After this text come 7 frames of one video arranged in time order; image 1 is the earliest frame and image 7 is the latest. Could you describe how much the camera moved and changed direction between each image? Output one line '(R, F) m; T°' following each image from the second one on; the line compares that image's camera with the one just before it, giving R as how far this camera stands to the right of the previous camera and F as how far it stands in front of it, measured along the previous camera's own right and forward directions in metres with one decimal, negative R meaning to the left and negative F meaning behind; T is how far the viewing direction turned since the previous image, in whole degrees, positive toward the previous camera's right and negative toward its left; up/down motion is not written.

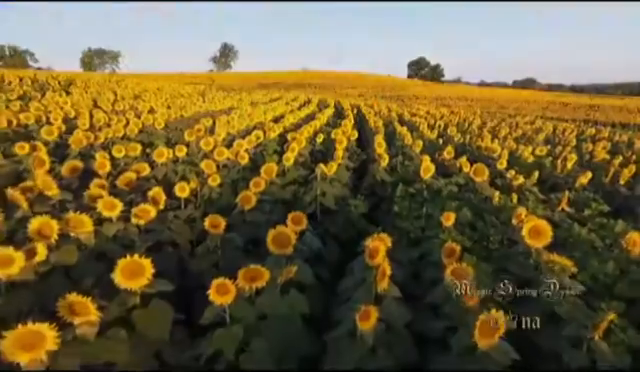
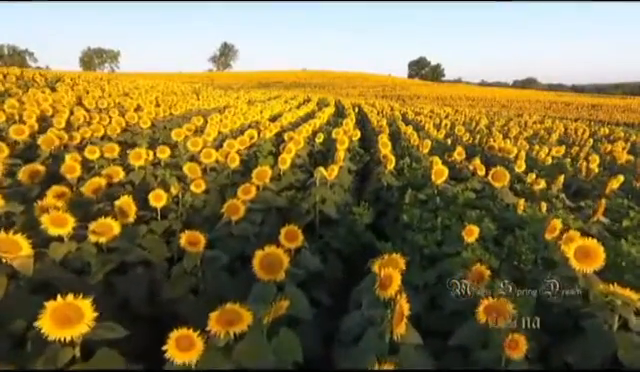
(0.0, +0.9) m; 0°
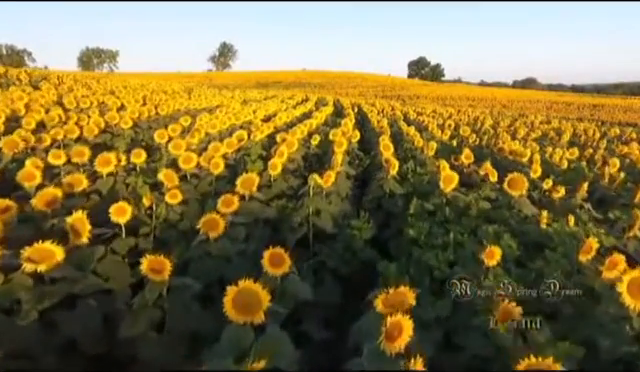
(+0.1, +0.8) m; 0°
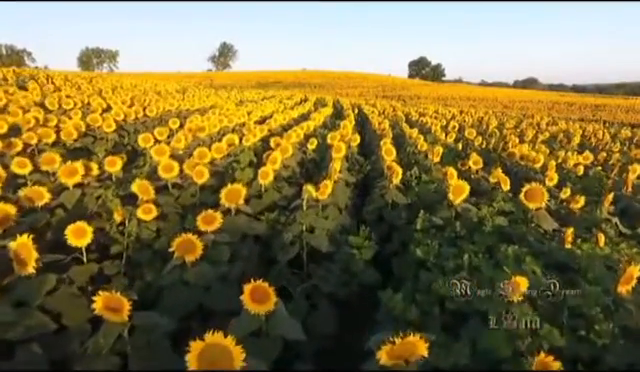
(0.0, +0.7) m; 0°
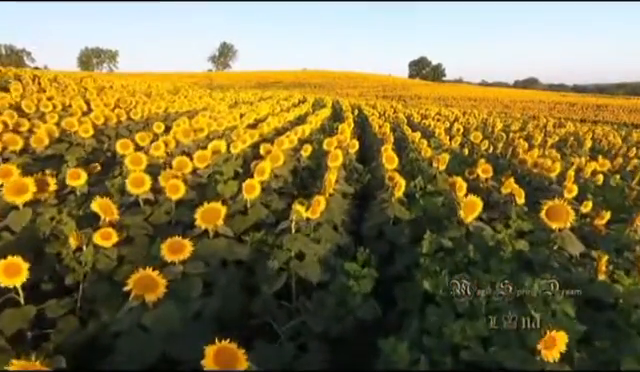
(+0.1, +0.7) m; 0°
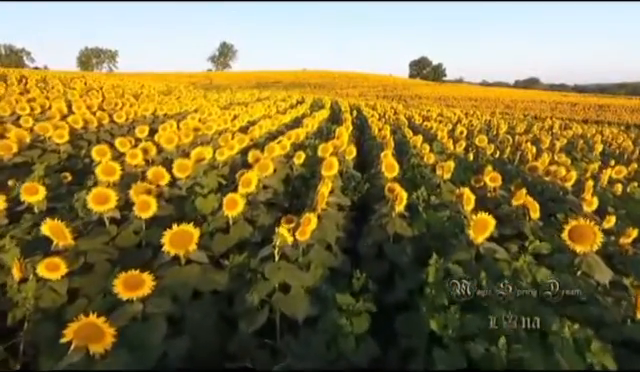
(+0.1, +0.6) m; 0°
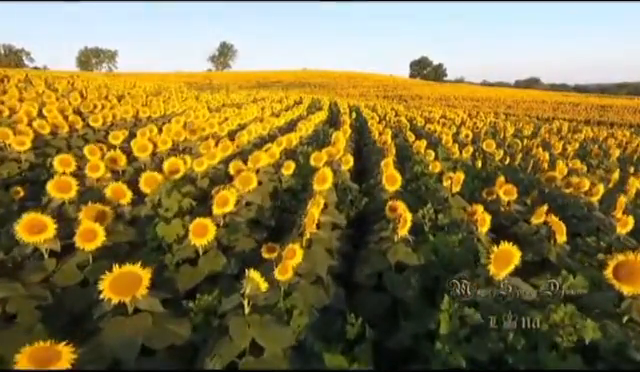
(+0.1, +0.9) m; 0°
